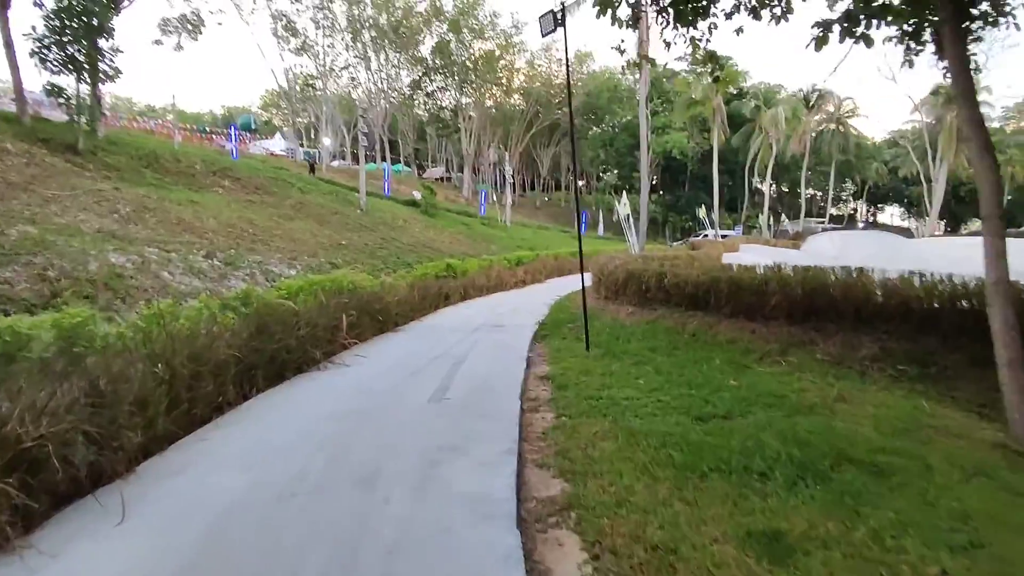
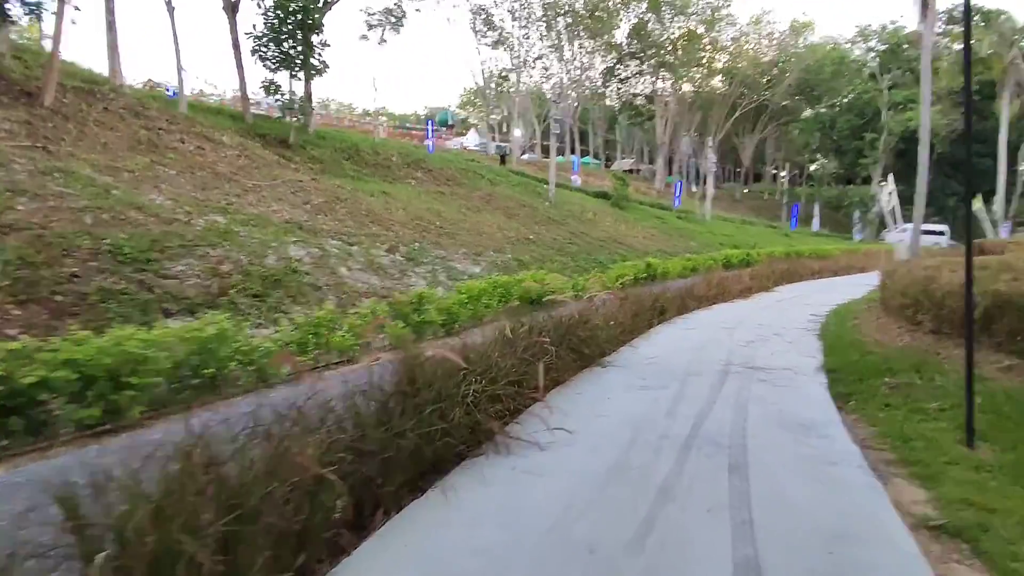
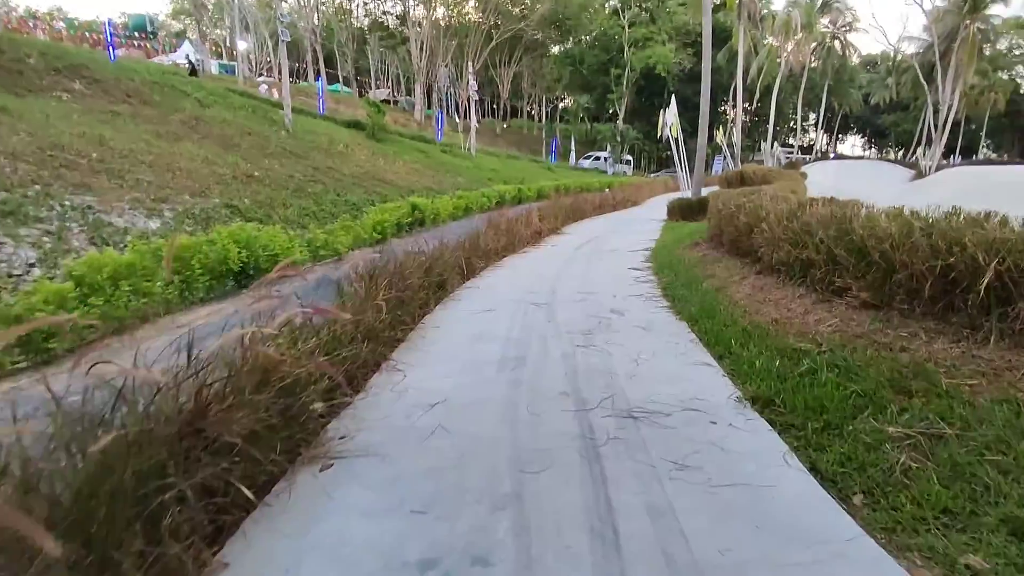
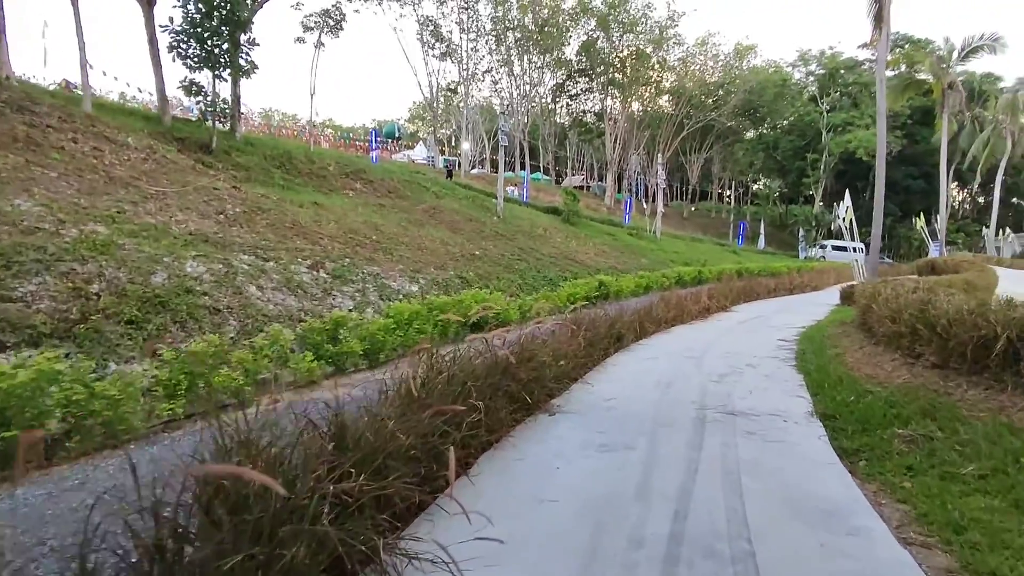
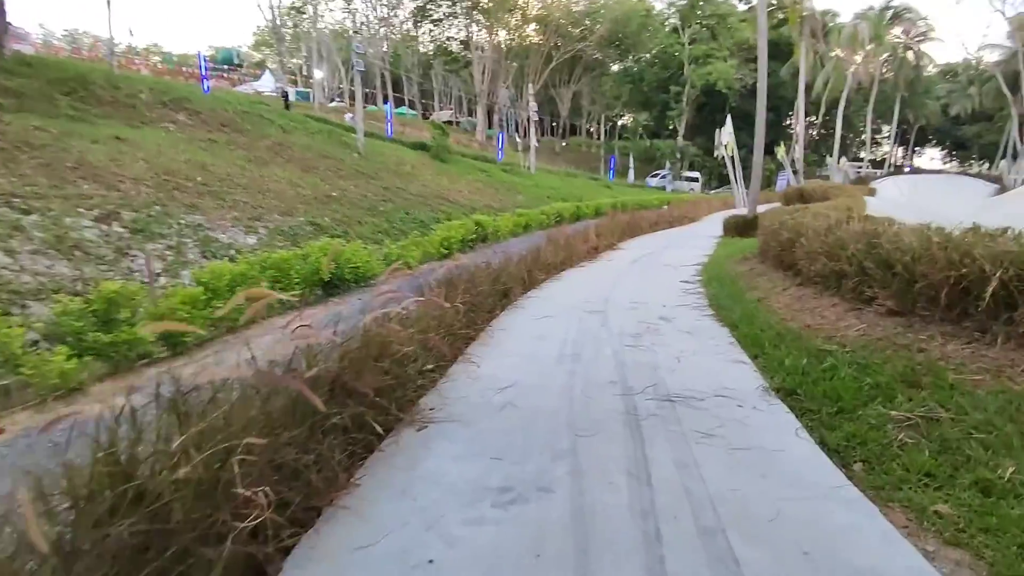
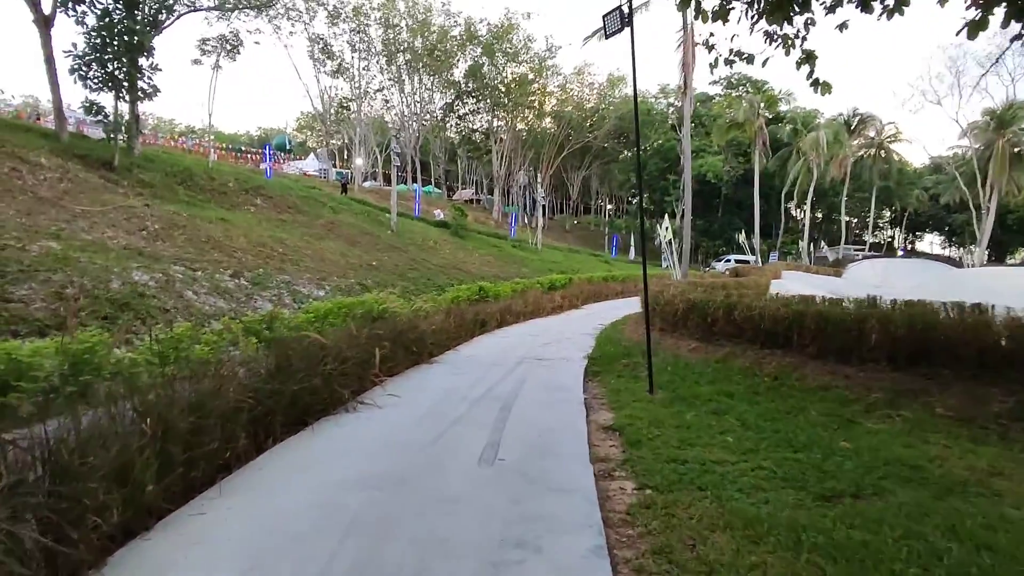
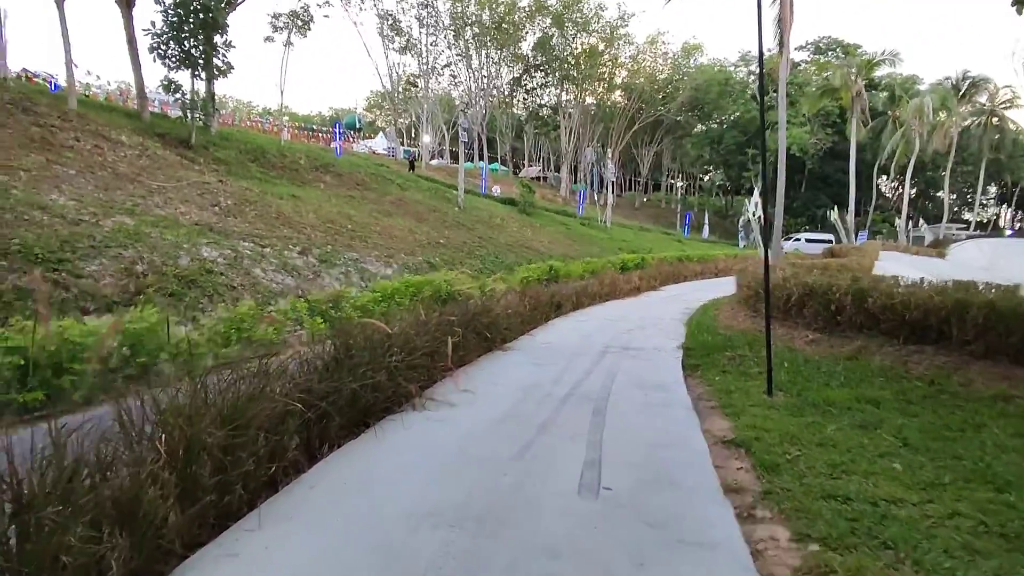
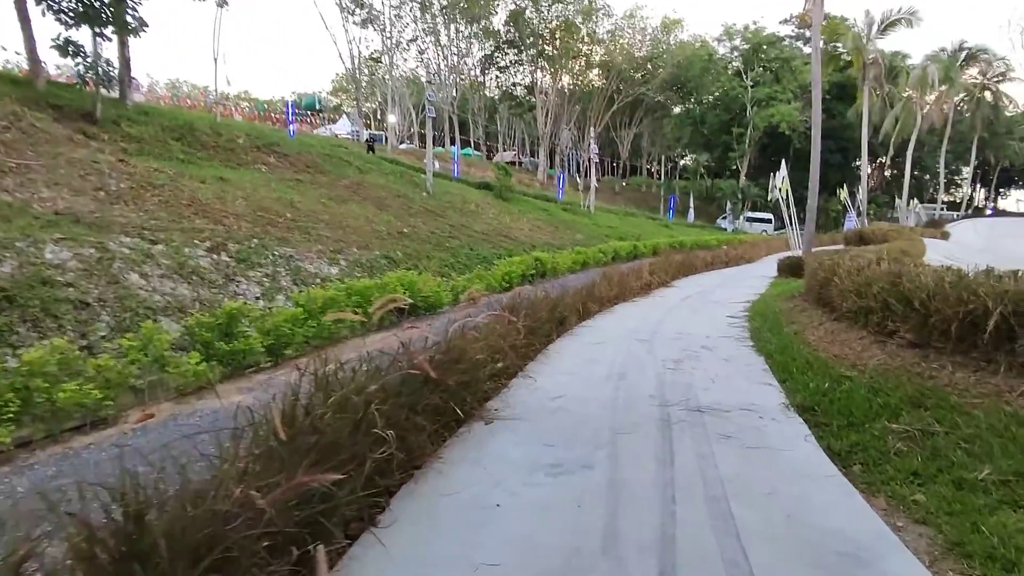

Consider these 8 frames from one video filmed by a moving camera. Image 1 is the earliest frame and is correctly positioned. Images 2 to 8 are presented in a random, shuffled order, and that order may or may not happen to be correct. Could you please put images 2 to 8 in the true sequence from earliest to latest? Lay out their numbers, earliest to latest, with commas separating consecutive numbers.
6, 7, 2, 4, 8, 5, 3
